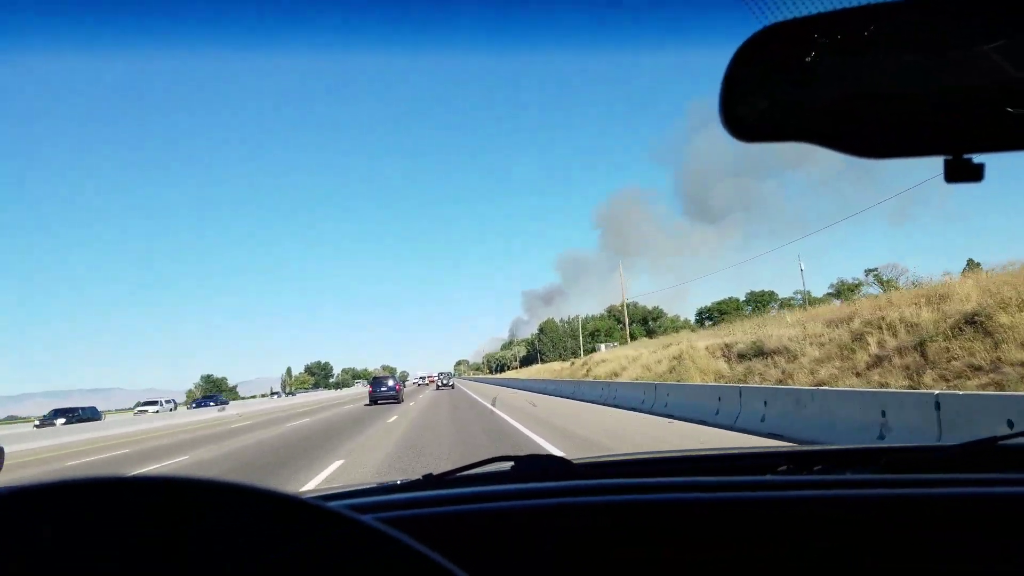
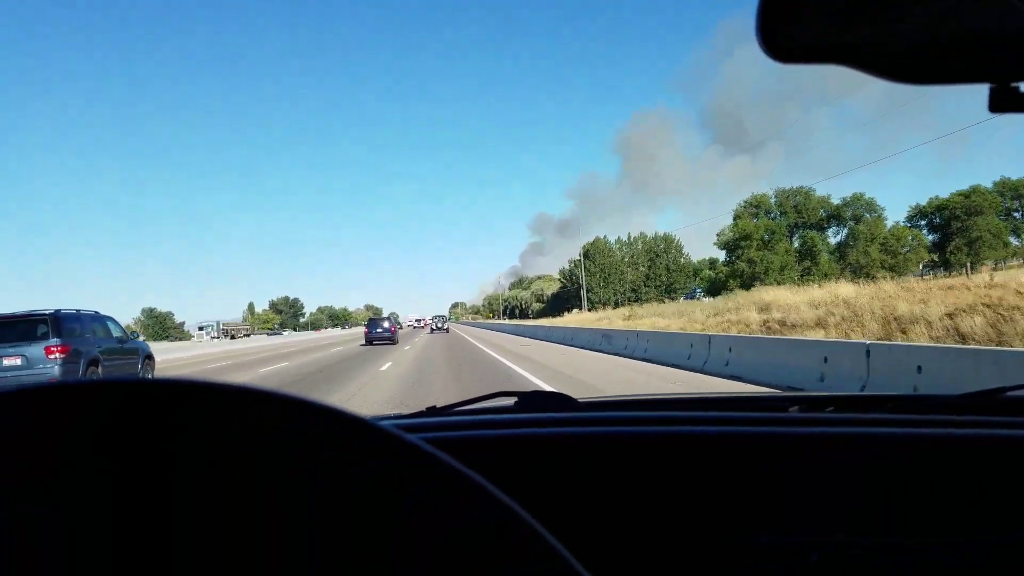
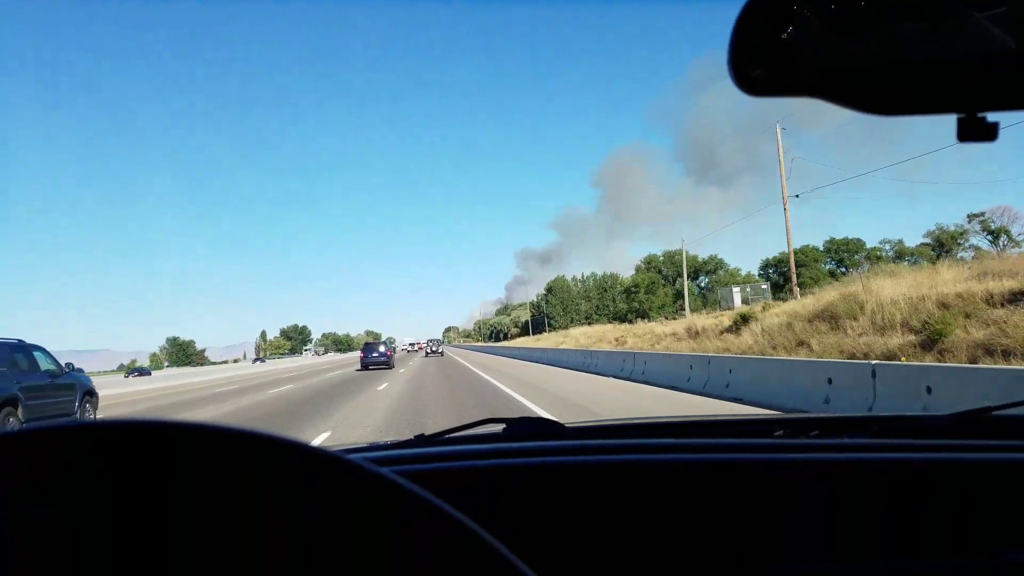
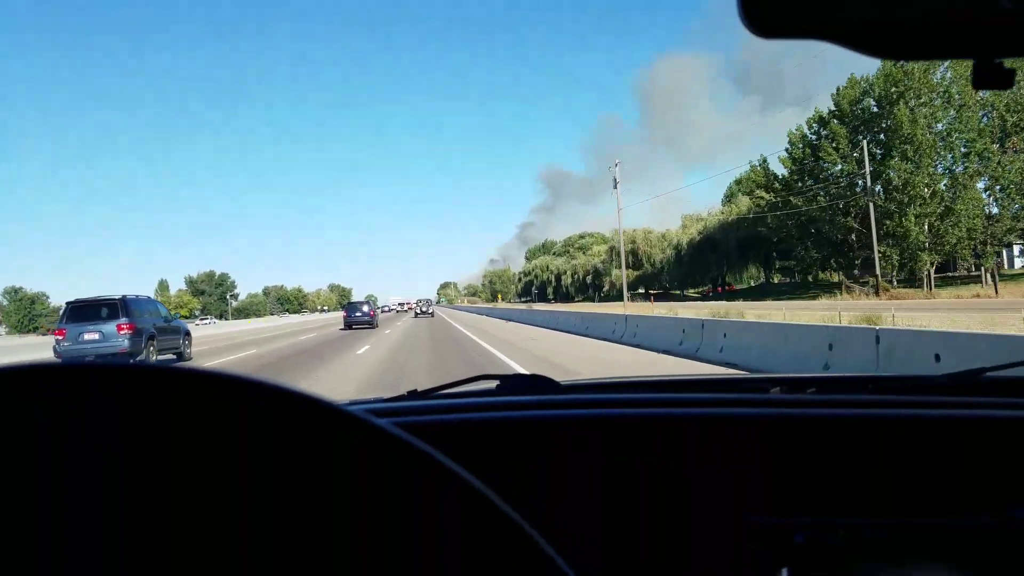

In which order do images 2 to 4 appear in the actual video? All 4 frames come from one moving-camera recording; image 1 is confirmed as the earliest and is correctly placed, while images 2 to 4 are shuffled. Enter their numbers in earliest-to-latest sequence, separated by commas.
3, 2, 4
